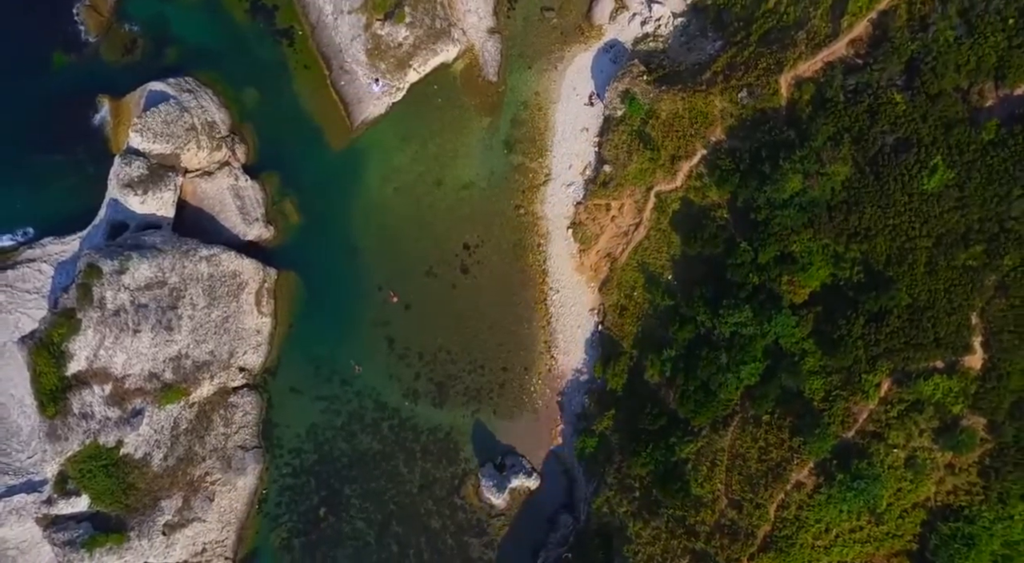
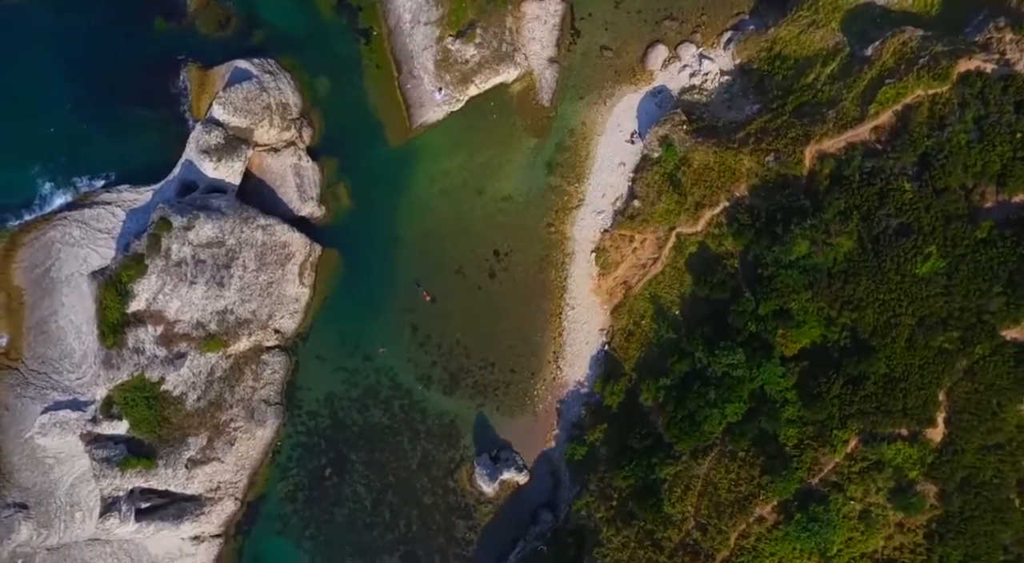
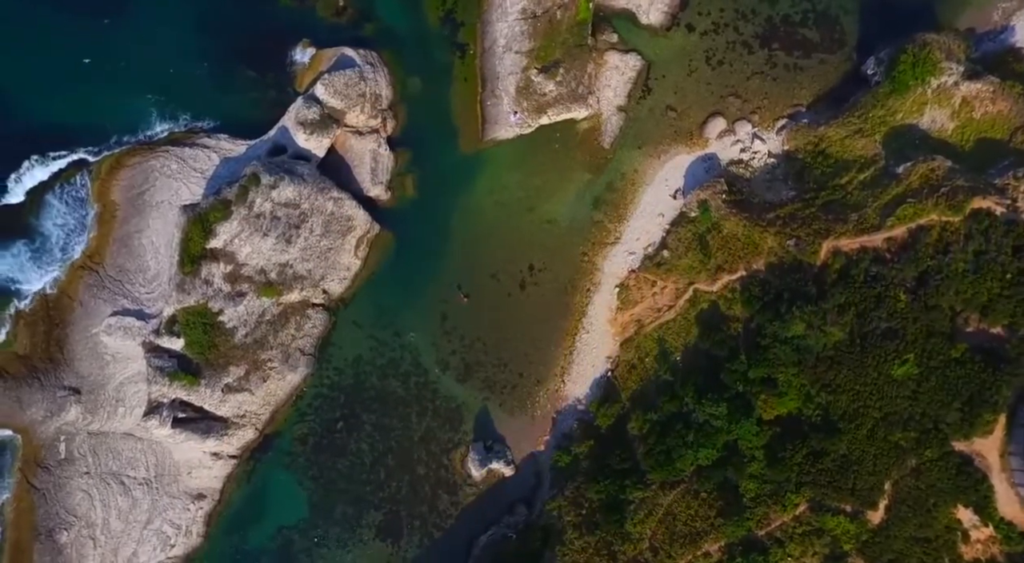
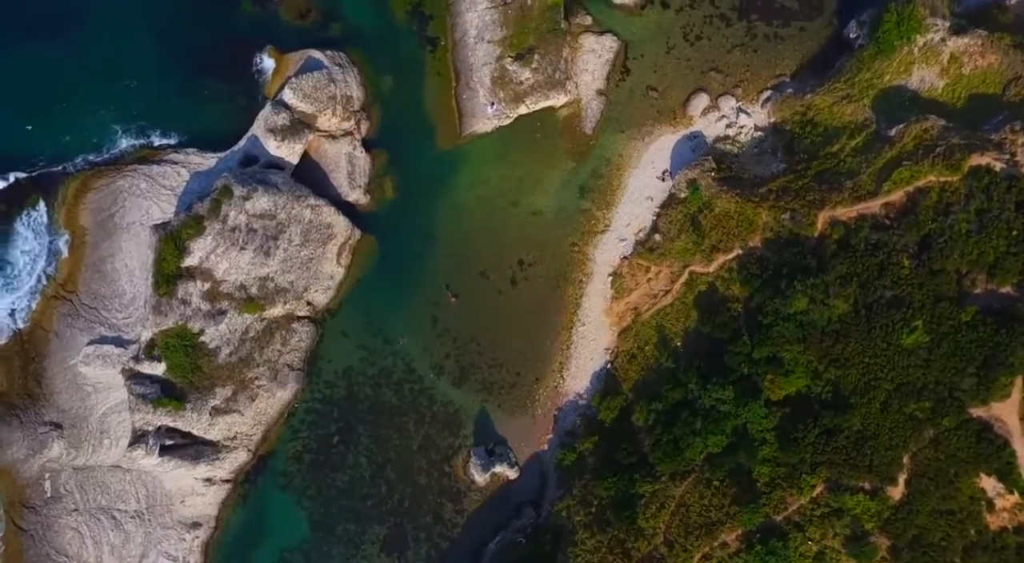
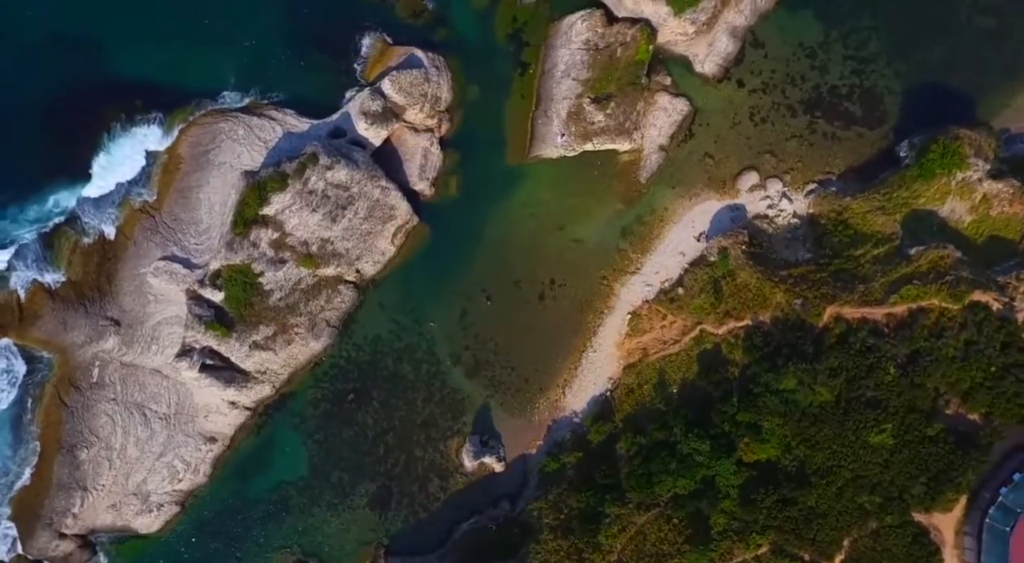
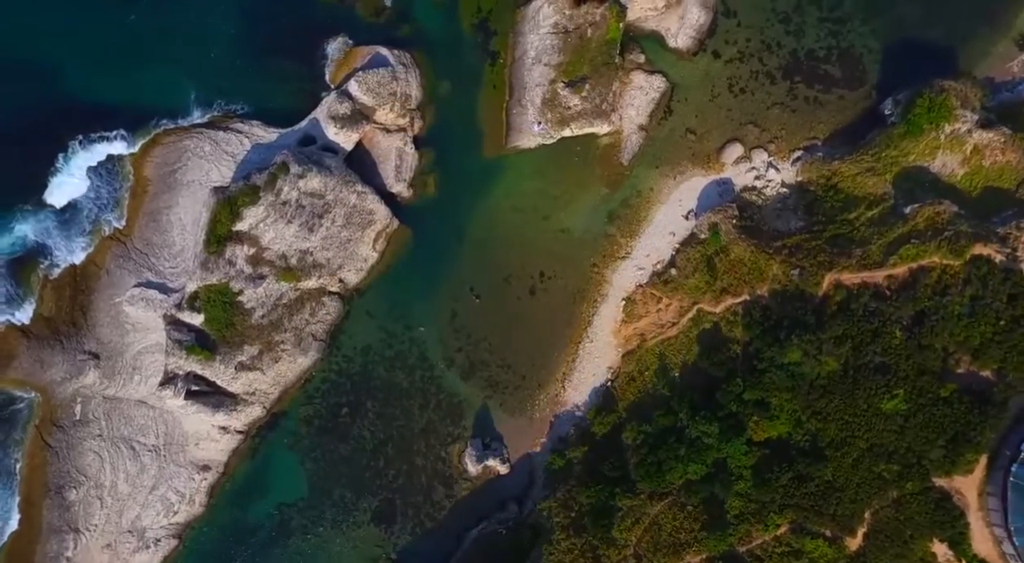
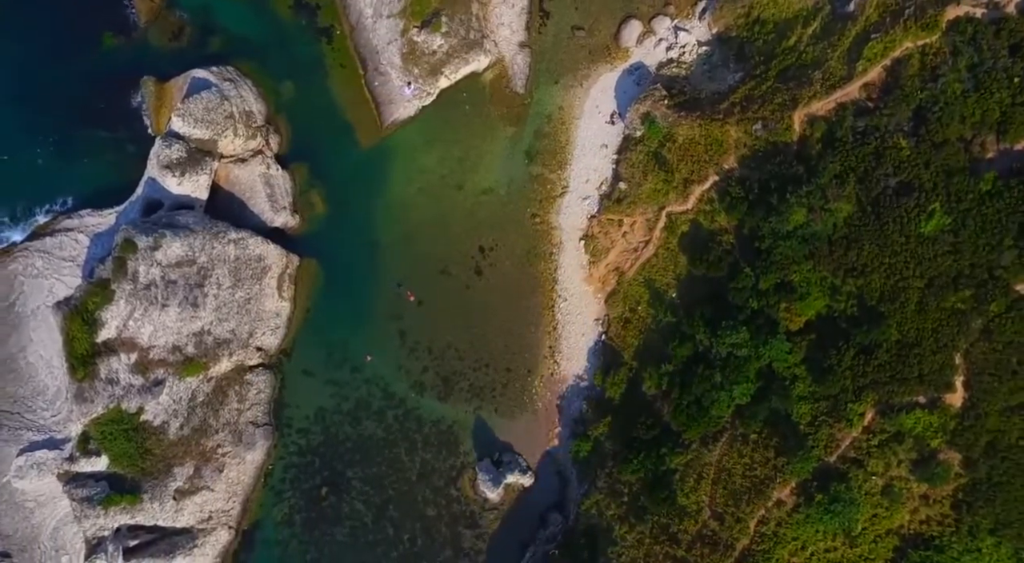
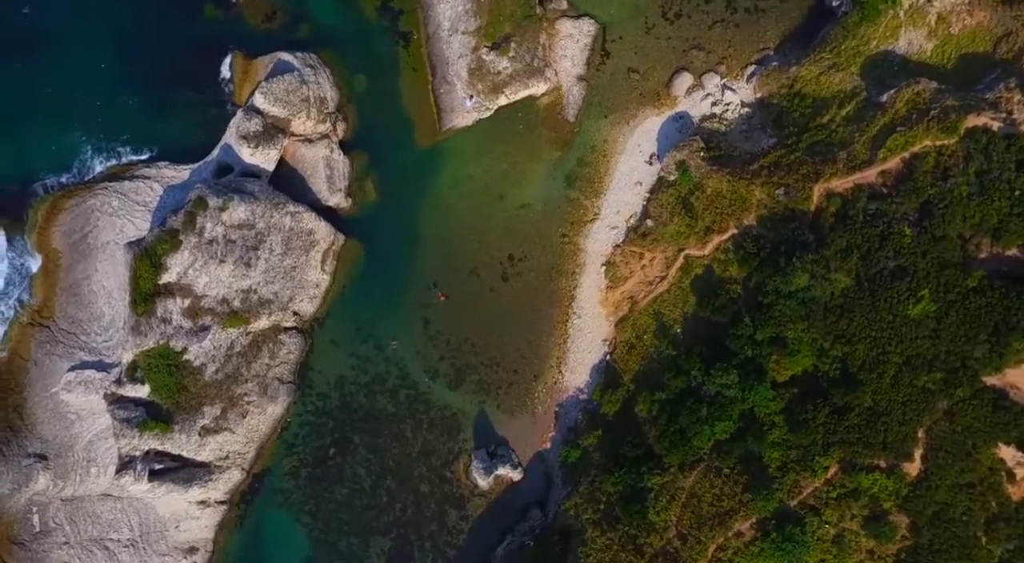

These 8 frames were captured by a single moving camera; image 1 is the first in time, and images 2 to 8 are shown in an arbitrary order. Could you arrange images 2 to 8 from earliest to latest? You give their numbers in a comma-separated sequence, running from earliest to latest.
7, 2, 8, 4, 3, 6, 5
